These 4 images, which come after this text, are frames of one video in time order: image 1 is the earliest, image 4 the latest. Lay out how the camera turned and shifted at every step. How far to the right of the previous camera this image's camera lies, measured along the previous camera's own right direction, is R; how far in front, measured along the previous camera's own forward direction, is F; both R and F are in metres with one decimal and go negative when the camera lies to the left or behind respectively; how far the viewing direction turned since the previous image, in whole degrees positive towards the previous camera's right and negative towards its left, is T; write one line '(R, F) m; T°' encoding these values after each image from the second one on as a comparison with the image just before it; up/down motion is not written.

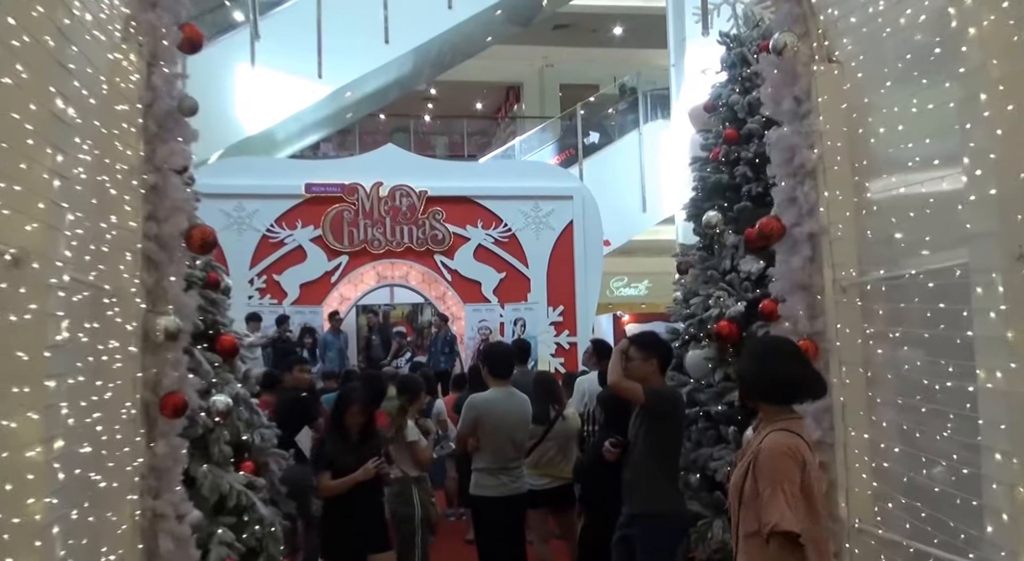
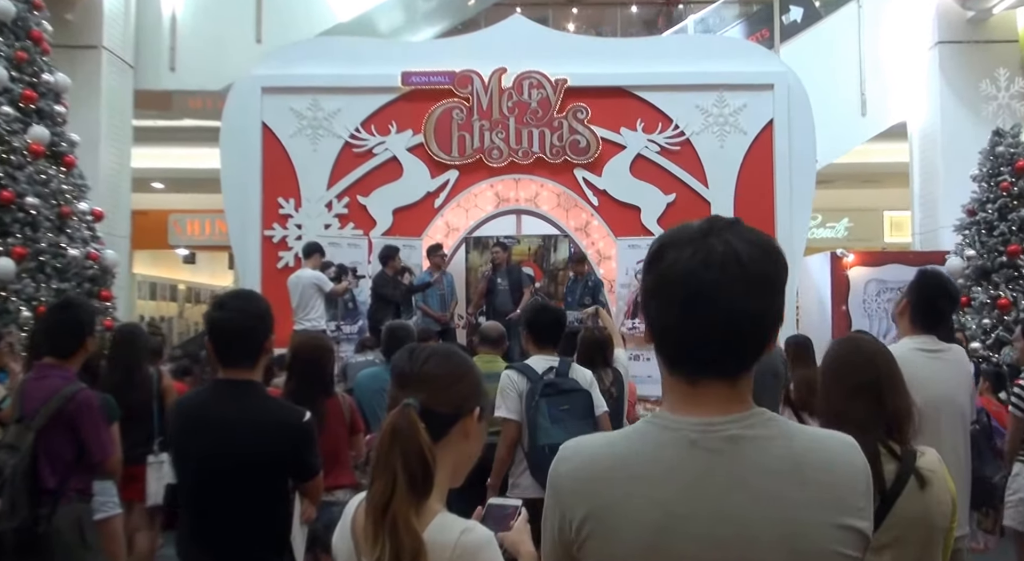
(-0.2, +3.1) m; -8°
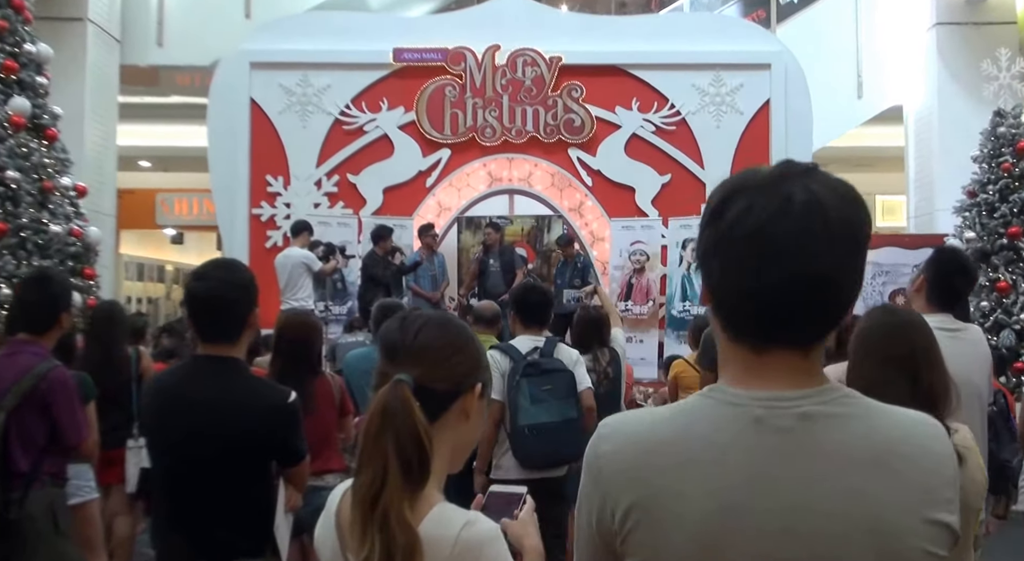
(0.0, +0.1) m; +1°
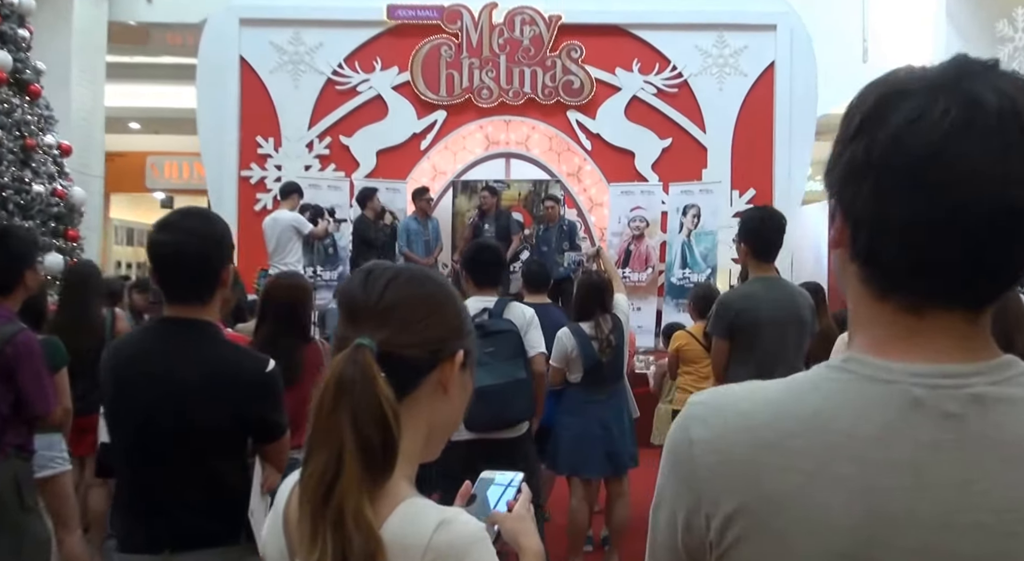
(0.0, +0.2) m; 0°
